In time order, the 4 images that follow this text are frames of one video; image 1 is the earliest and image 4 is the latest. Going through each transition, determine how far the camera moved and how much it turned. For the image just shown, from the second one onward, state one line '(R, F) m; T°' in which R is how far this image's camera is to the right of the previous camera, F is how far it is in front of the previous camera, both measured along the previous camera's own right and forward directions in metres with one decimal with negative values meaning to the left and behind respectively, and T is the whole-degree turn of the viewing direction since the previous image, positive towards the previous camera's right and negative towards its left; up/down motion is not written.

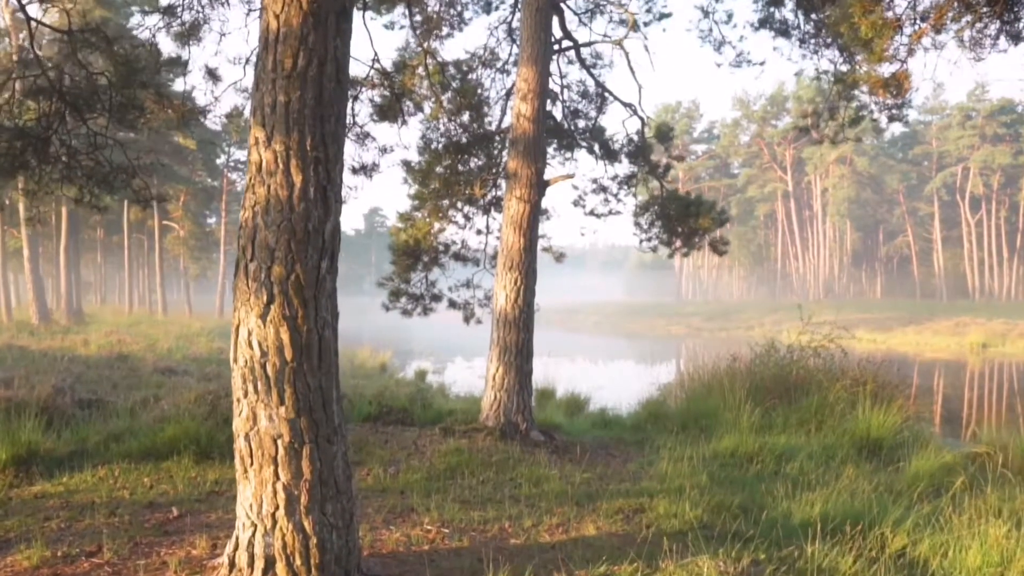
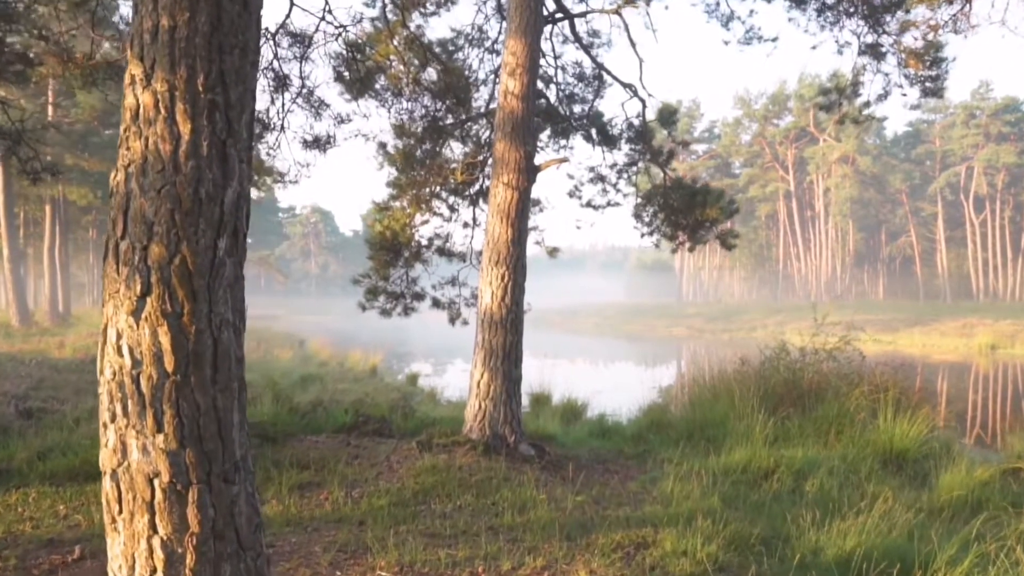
(+0.1, +0.8) m; 0°
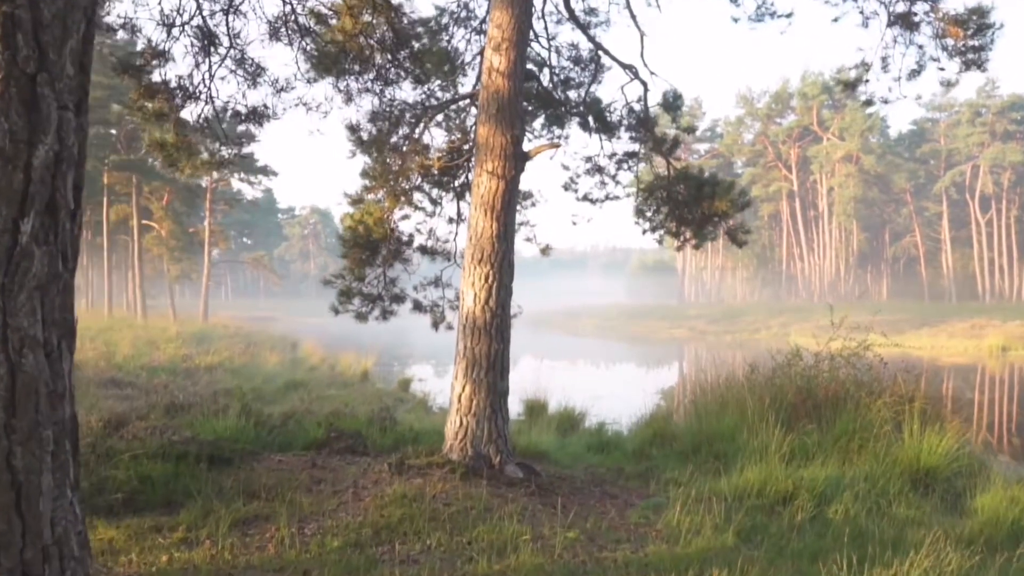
(+0.1, +0.8) m; 0°
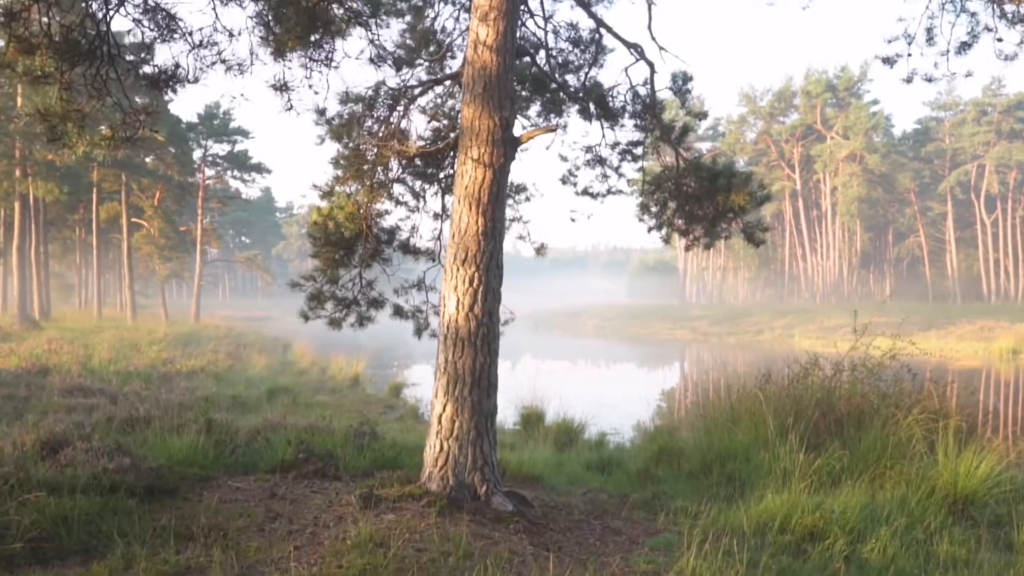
(+0.1, +0.8) m; 0°
